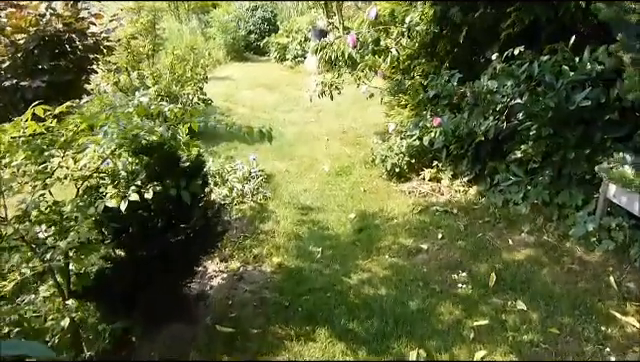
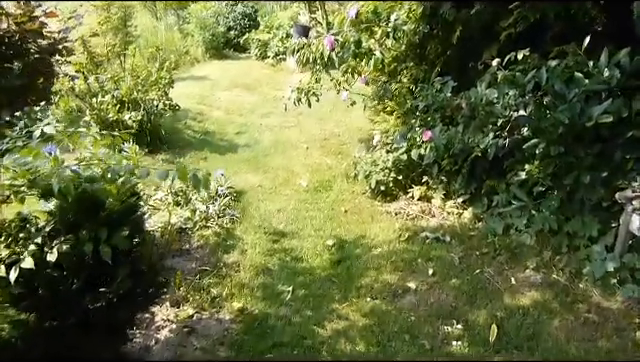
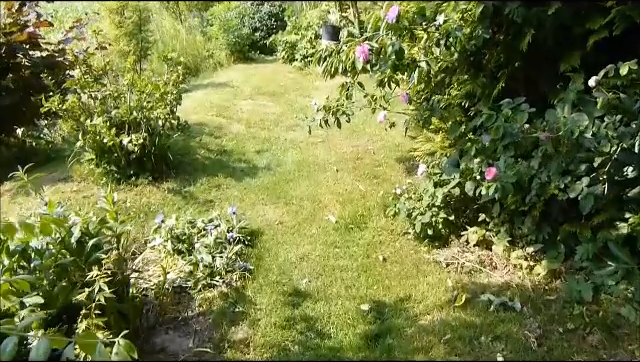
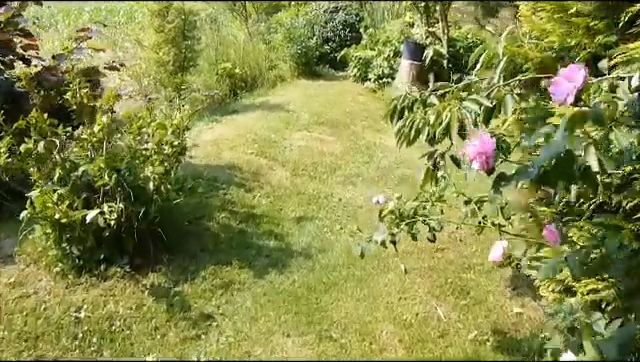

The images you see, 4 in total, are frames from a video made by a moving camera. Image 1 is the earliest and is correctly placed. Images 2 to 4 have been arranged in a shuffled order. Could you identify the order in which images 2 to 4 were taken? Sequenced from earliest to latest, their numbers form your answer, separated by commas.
2, 3, 4
